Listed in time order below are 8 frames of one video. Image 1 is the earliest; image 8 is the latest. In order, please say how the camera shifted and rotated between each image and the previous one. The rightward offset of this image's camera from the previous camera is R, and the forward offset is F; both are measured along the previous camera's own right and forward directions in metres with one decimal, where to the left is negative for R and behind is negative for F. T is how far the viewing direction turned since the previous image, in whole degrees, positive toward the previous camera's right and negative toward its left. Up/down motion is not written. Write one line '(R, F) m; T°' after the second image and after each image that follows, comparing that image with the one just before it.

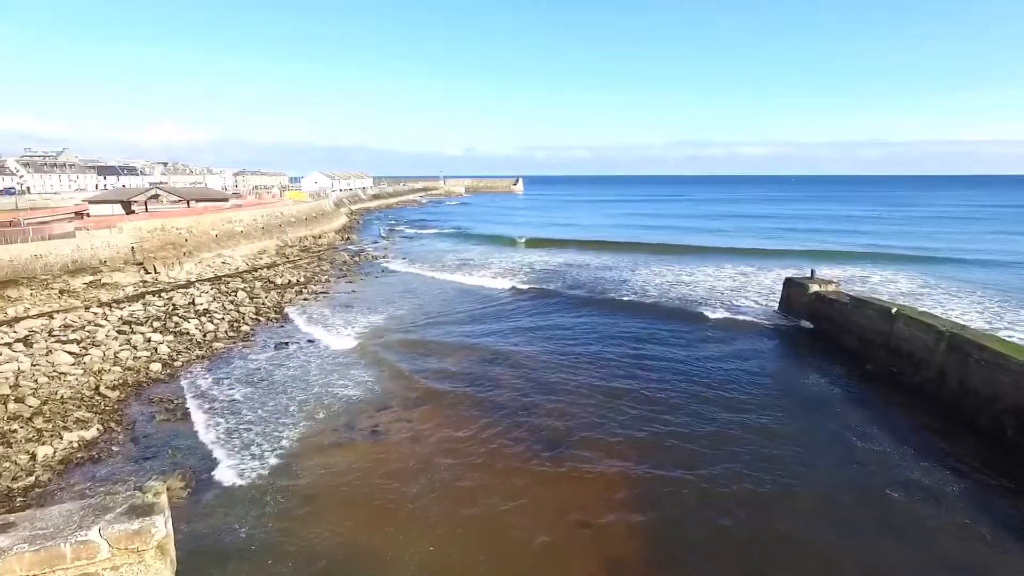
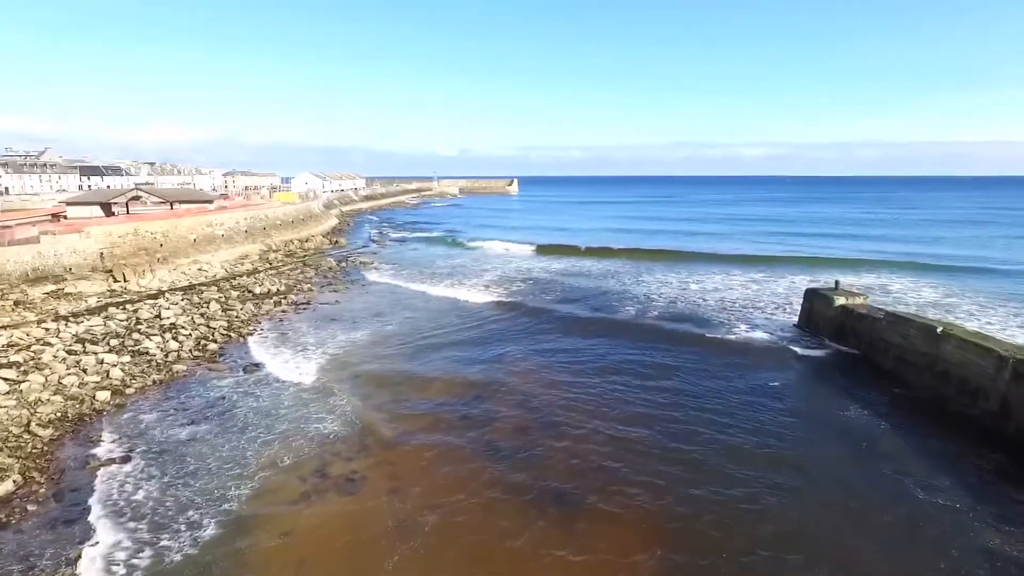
(-0.1, +1.4) m; +1°
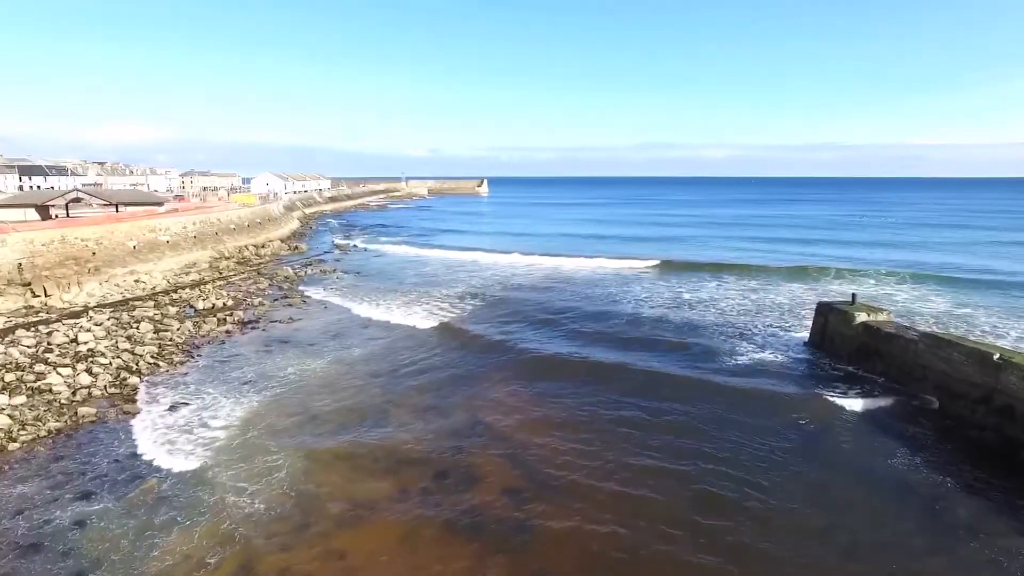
(-0.2, +1.9) m; +3°
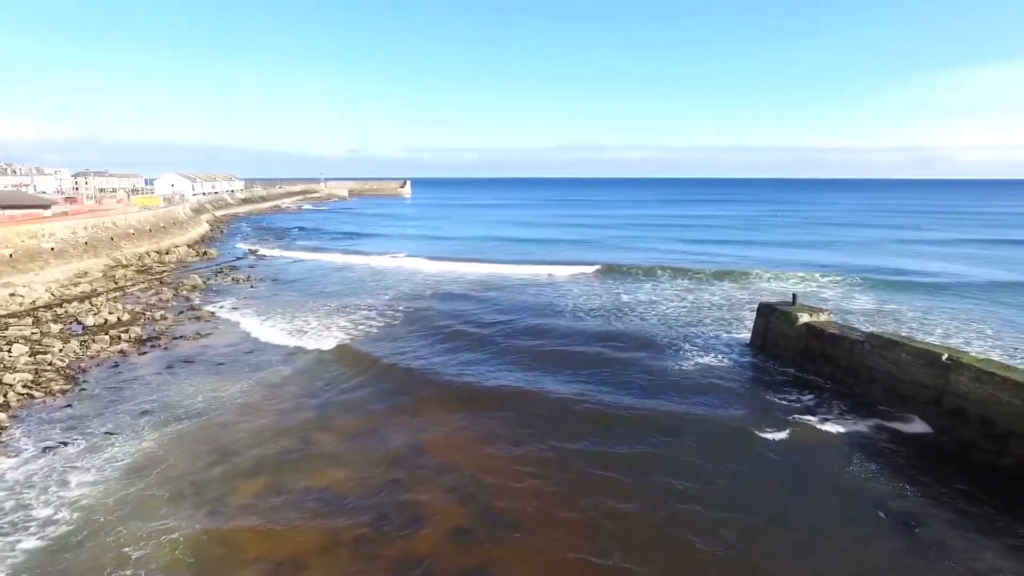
(-0.2, +0.9) m; +7°
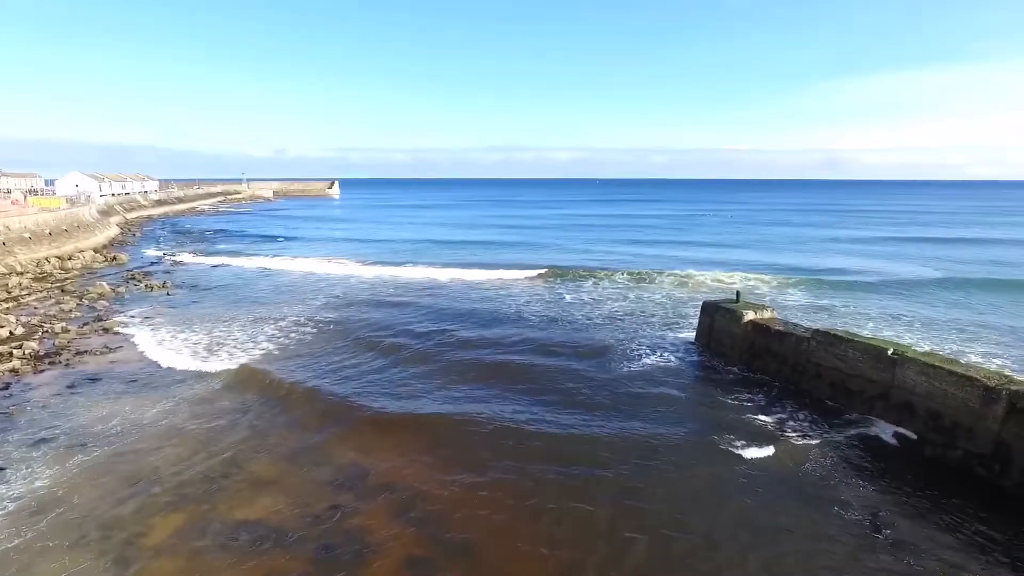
(-0.2, +0.5) m; +6°
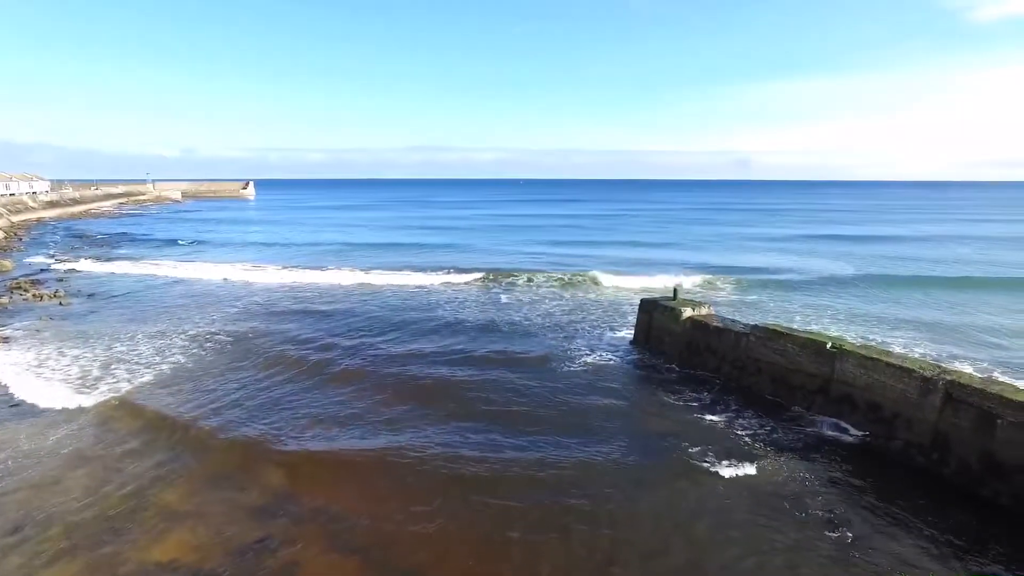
(-0.2, +0.5) m; +7°
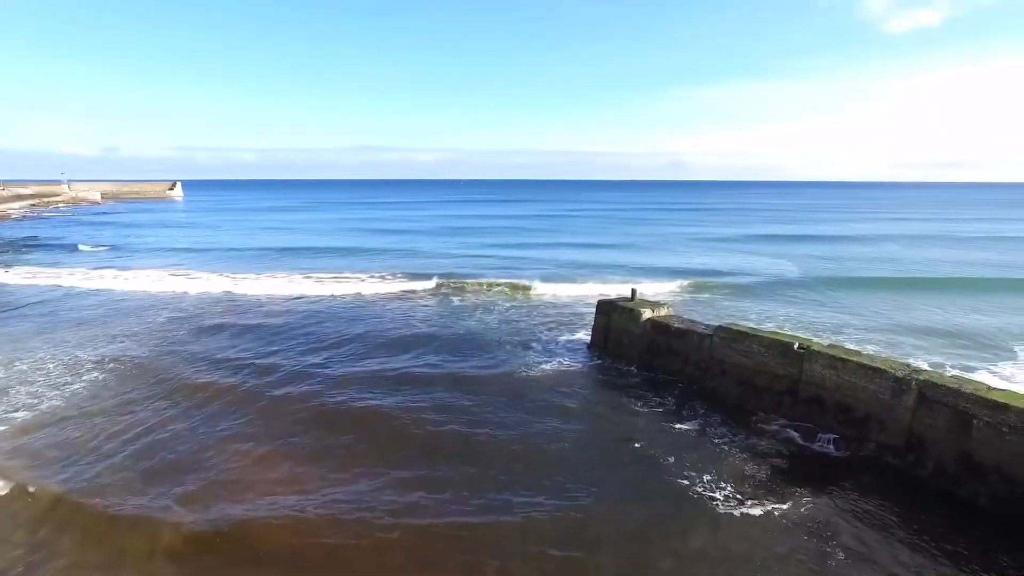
(-0.2, +0.6) m; +5°
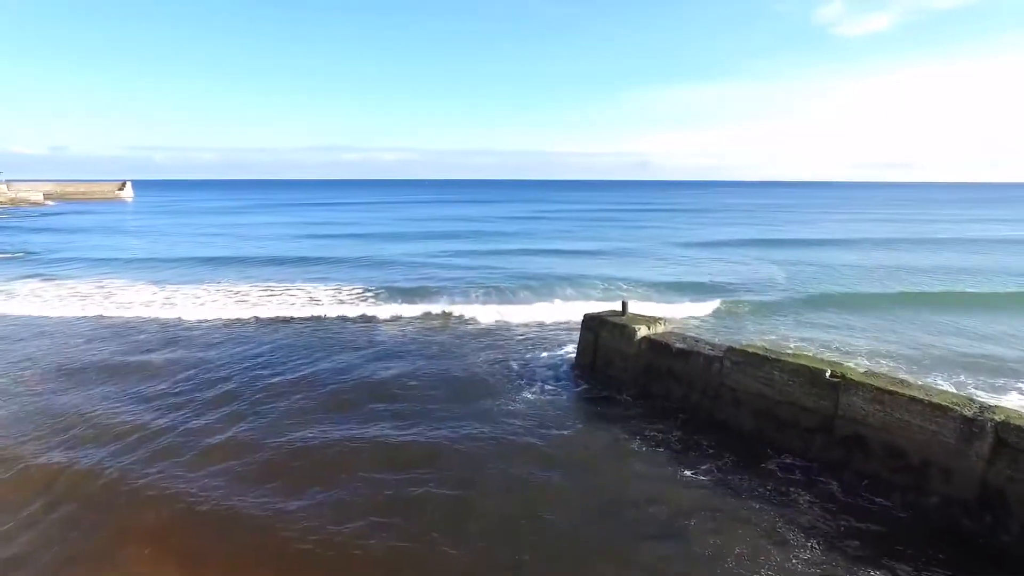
(-0.1, +1.7) m; +3°
